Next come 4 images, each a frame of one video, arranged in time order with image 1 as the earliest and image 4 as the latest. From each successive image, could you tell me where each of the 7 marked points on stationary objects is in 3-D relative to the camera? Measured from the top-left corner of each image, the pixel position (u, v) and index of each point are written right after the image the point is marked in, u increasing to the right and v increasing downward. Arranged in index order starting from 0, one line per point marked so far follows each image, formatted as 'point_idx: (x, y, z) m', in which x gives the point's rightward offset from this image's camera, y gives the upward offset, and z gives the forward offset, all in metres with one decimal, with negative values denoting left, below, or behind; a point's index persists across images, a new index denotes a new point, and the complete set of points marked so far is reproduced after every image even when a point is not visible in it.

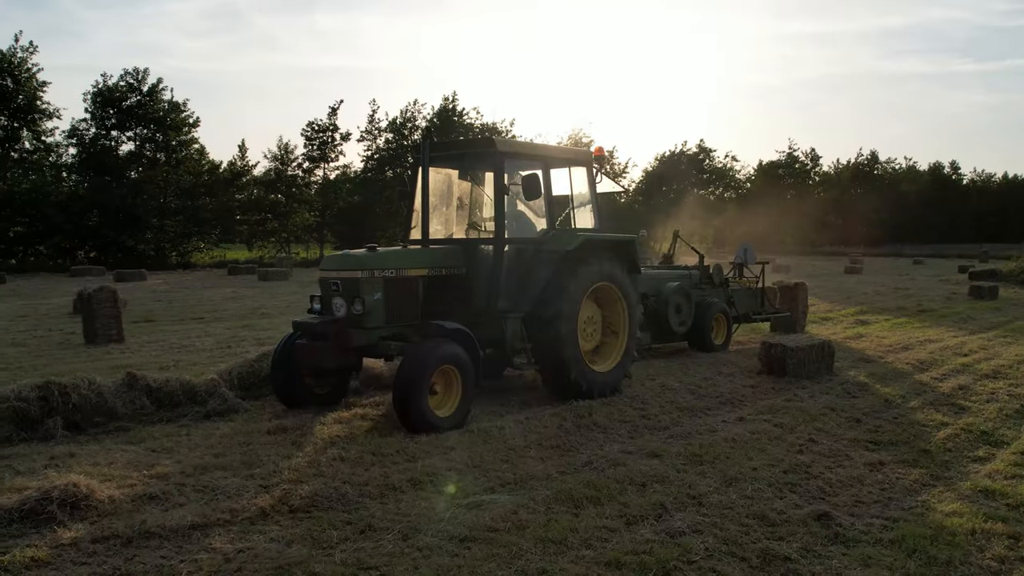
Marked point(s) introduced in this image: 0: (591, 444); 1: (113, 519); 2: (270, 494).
0: (+0.5, -1.0, +4.5) m
1: (-1.8, -1.1, +3.3) m
2: (-1.2, -1.0, +3.6) m
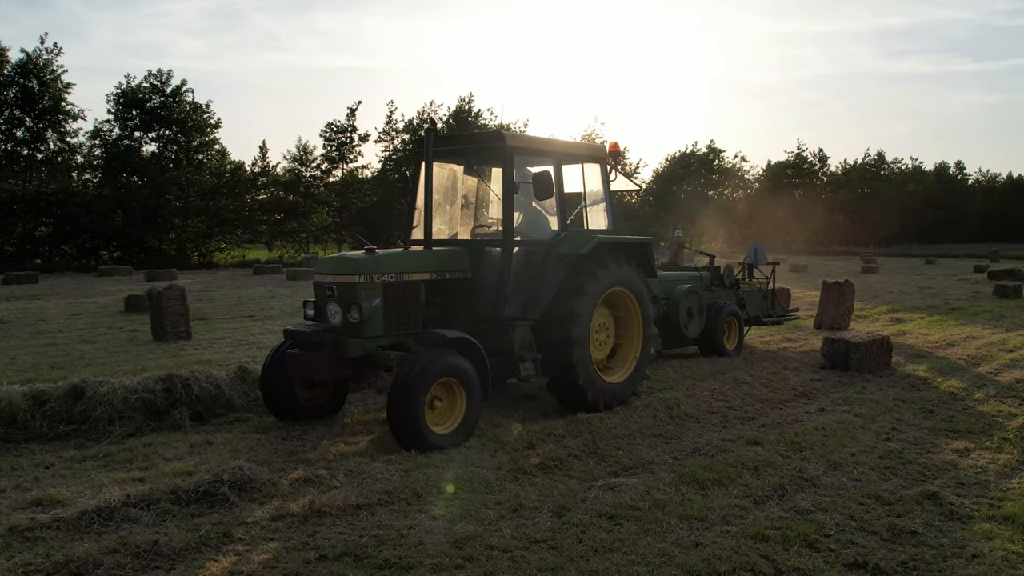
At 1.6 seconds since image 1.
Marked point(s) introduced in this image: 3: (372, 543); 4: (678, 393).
0: (+1.2, -0.9, +4.8) m
1: (-1.1, -1.0, +3.6) m
2: (-0.5, -1.0, +3.9) m
3: (-0.6, -1.1, +3.2) m
4: (+1.4, -0.8, +5.8) m
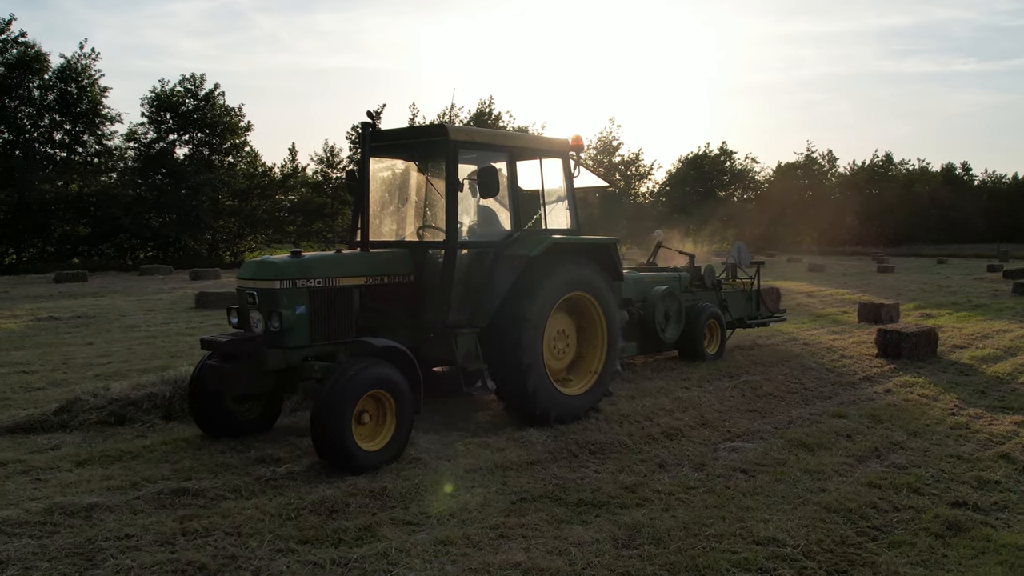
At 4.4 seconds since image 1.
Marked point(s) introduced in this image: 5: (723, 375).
0: (+2.0, -0.9, +5.5) m
1: (-0.3, -1.0, +4.3) m
2: (+0.3, -1.0, +4.6) m
3: (+0.2, -1.1, +3.9) m
4: (+2.2, -0.8, +6.5) m
5: (+1.9, -0.8, +6.5) m
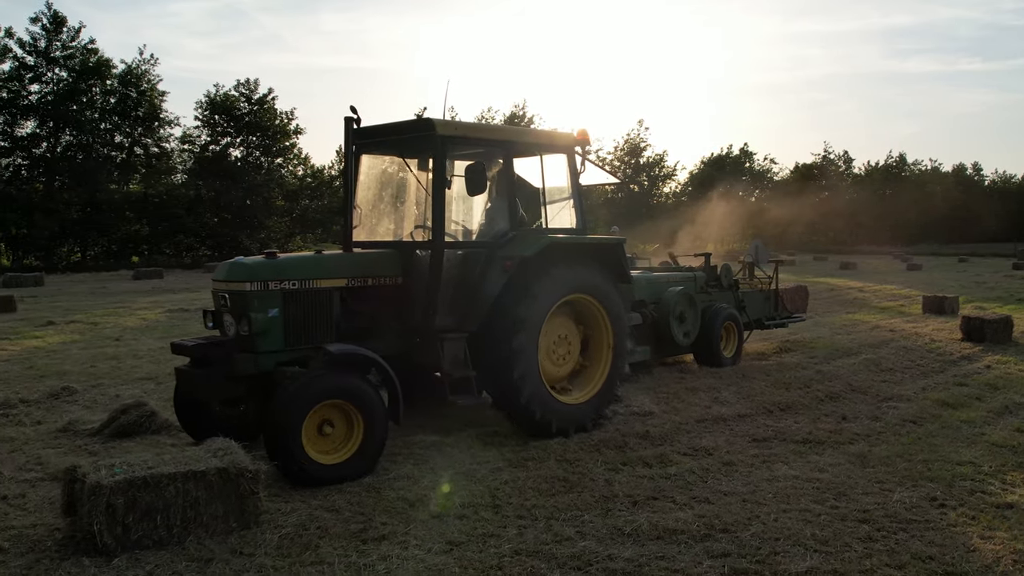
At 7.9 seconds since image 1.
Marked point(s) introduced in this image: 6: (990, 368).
0: (+3.6, -0.8, +6.6) m
1: (+1.3, -0.9, +5.4) m
2: (+1.9, -0.9, +5.7) m
3: (+1.8, -1.0, +5.0) m
4: (+3.8, -0.7, +7.6) m
5: (+3.5, -0.7, +7.6) m
6: (+4.6, -0.8, +7.1) m
